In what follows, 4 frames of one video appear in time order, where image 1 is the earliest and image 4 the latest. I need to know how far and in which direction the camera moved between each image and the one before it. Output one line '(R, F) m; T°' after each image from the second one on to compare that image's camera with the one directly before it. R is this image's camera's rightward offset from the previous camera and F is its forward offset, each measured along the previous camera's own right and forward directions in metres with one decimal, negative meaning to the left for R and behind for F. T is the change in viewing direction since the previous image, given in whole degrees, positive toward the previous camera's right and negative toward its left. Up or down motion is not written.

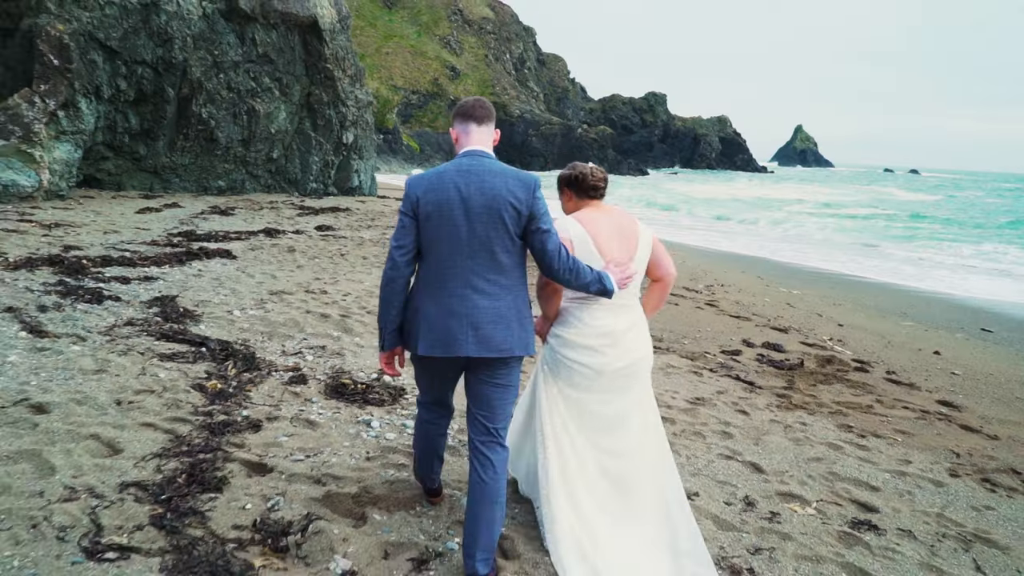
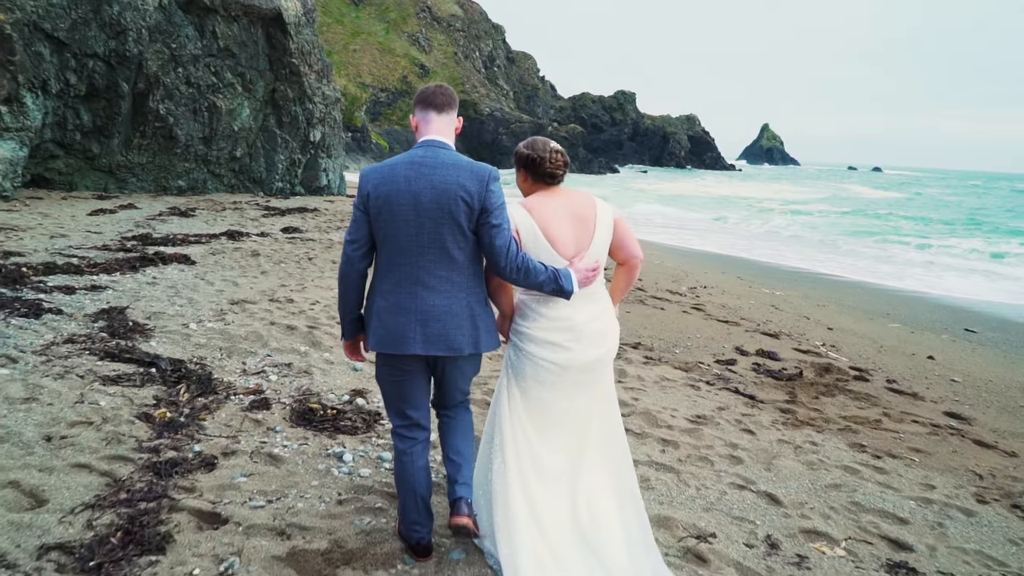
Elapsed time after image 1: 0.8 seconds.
(-0.1, +0.5) m; +3°
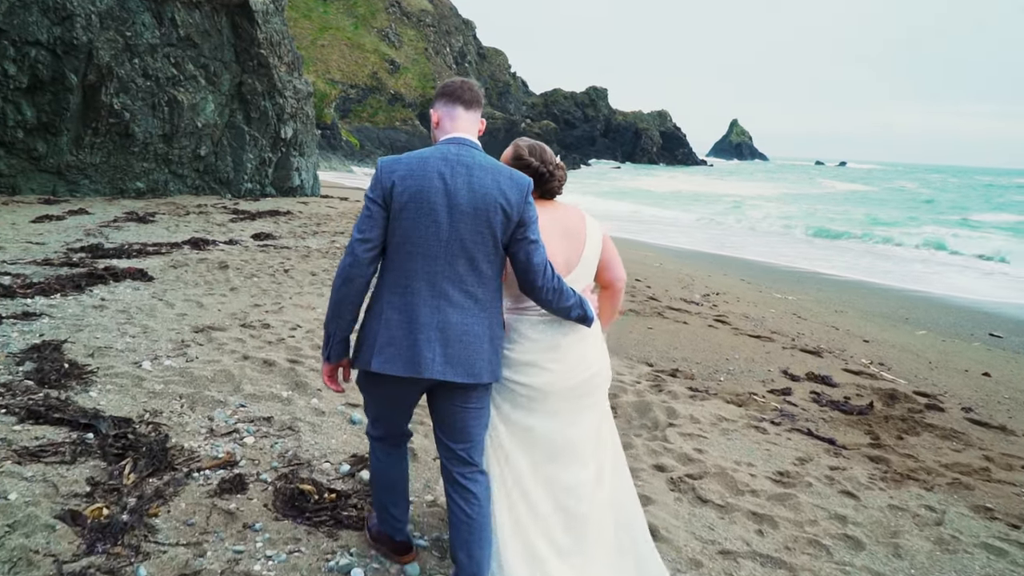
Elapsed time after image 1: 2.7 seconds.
(-0.4, +1.0) m; +2°
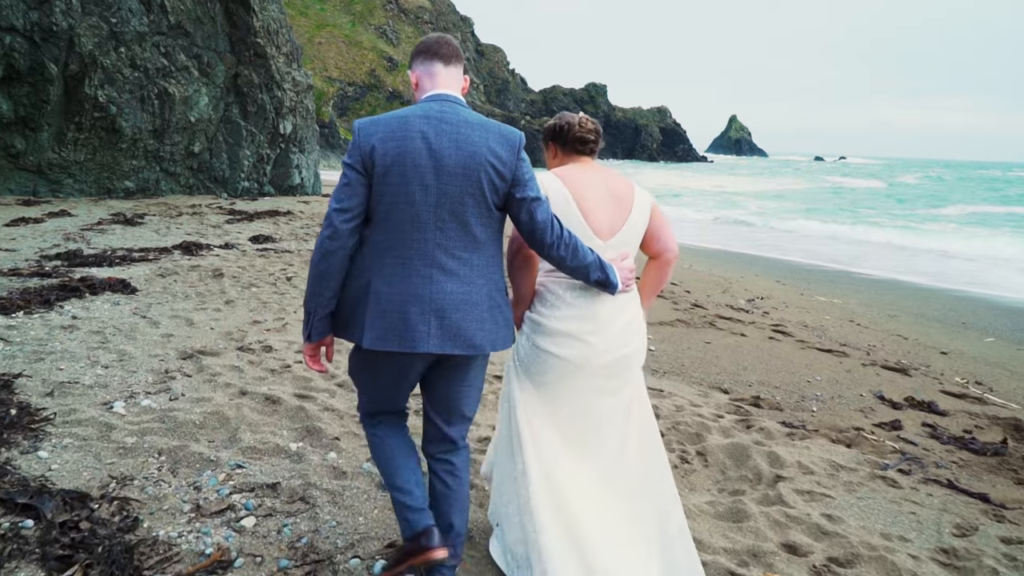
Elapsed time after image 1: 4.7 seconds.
(-0.4, +1.0) m; 0°
